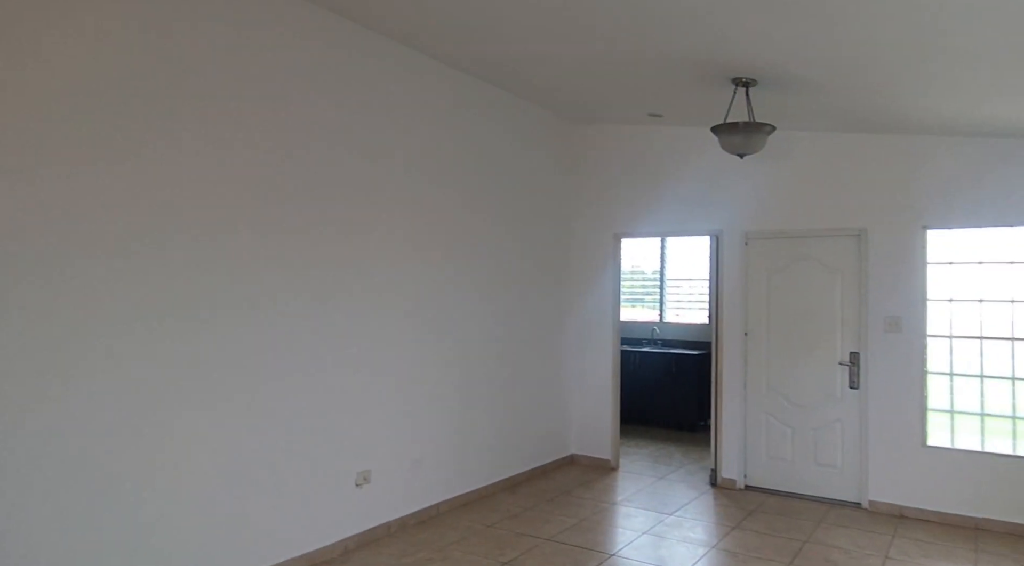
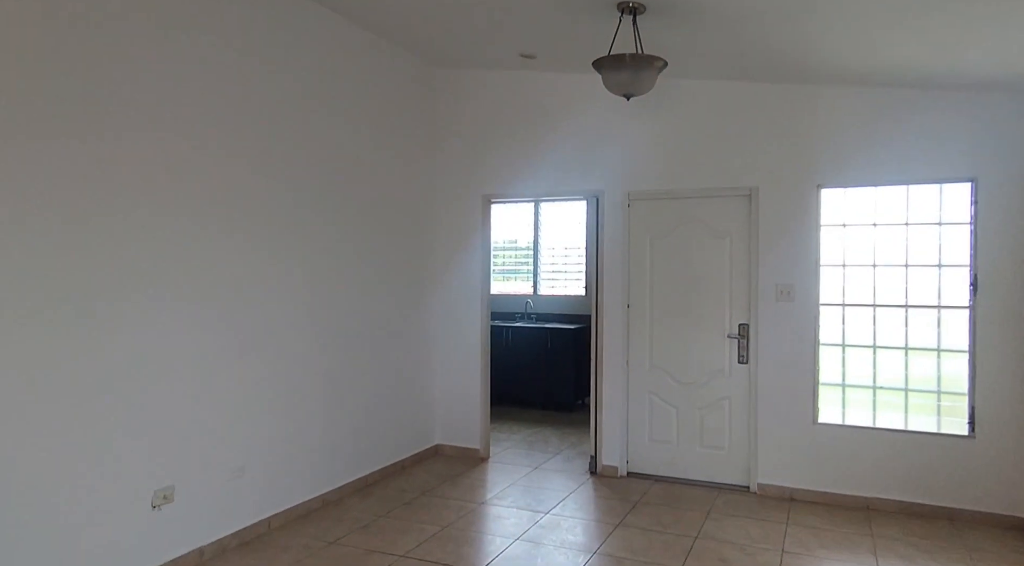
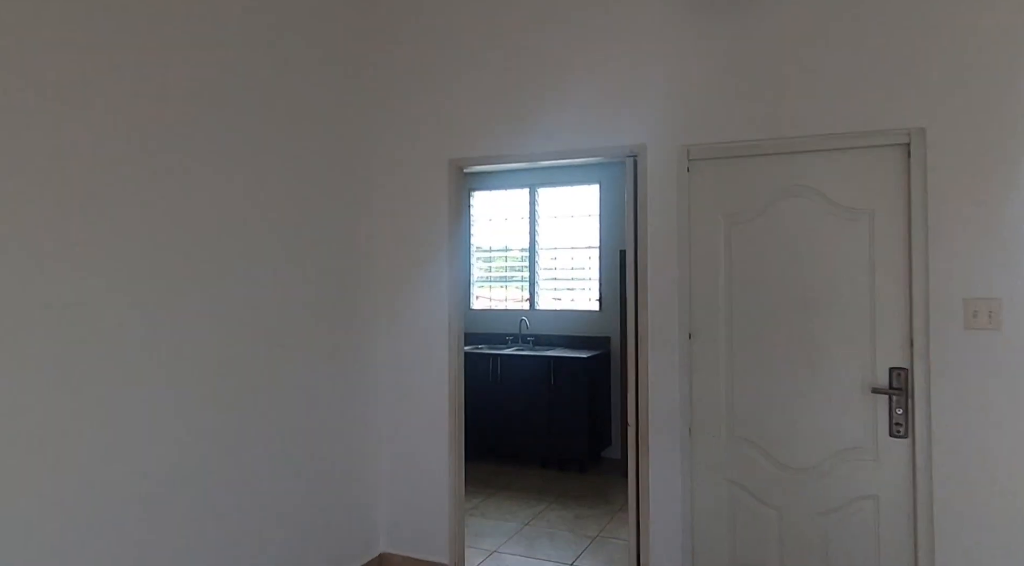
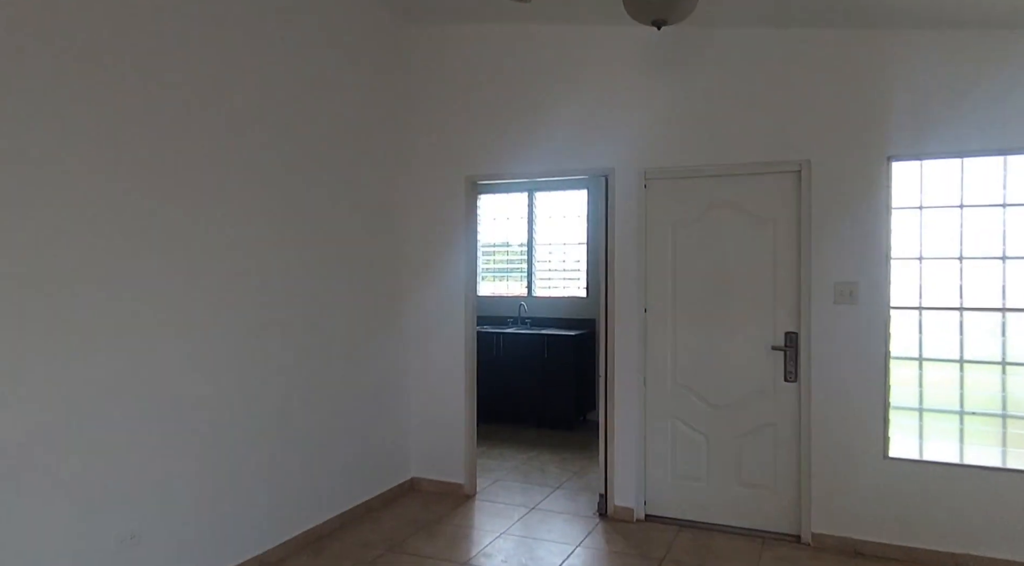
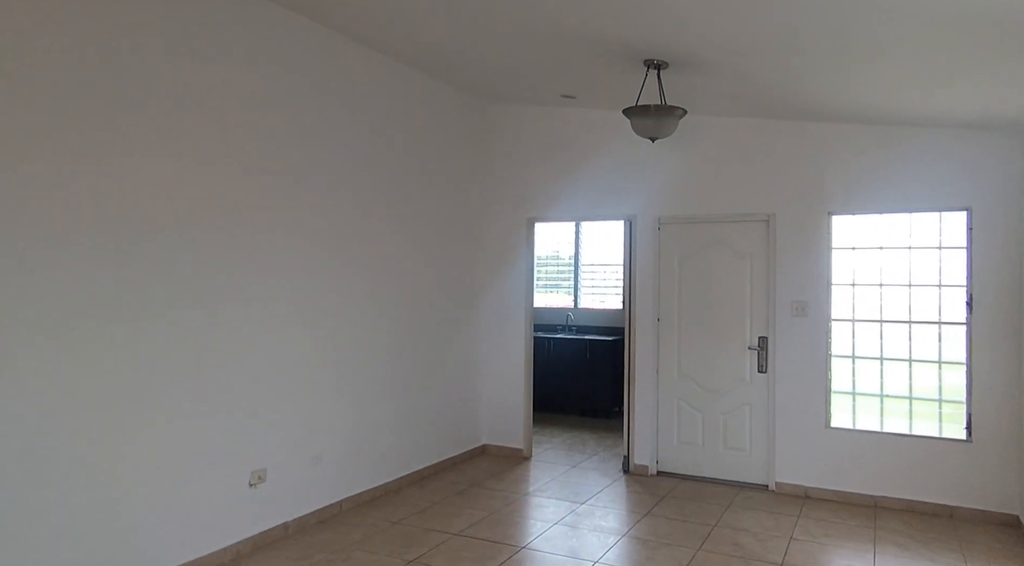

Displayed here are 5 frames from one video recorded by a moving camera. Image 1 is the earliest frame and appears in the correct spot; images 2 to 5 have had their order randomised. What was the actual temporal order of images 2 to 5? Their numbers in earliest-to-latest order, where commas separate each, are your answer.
5, 2, 4, 3
